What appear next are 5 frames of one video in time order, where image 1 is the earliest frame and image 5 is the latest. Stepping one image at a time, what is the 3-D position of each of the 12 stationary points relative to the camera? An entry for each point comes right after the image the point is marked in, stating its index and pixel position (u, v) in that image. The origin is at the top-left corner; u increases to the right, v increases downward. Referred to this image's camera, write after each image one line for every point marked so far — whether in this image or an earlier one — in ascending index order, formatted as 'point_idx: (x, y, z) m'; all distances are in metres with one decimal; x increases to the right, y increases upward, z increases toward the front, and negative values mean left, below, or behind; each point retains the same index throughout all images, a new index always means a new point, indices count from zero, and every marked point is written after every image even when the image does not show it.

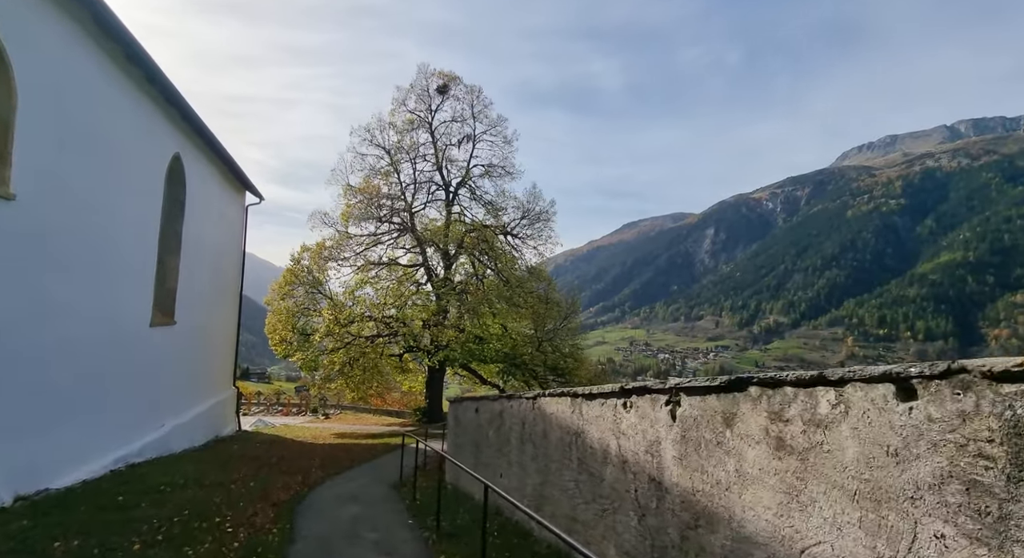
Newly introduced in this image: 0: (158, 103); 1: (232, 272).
0: (-7.6, +3.7, +12.3) m
1: (-9.5, +0.2, +19.4) m
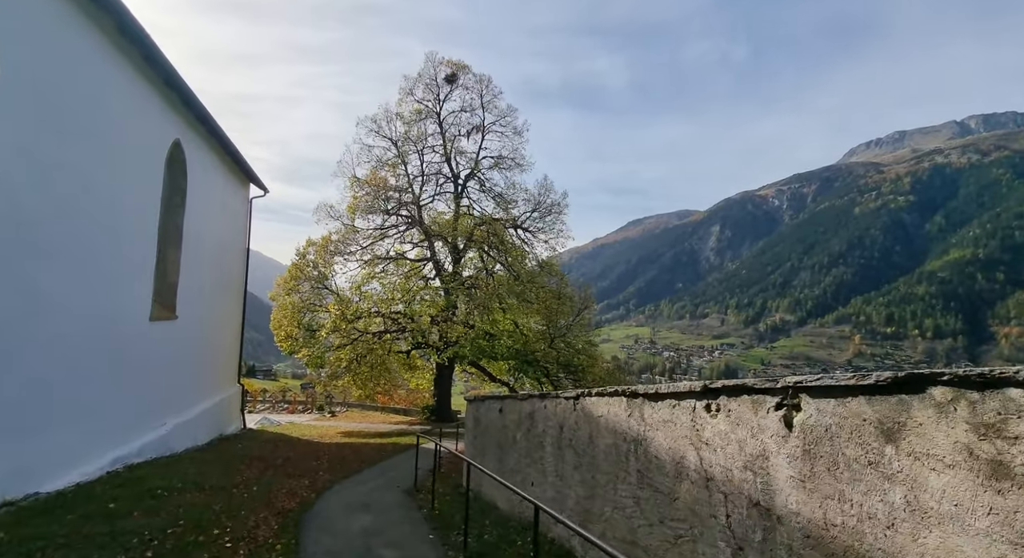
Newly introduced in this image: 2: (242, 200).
0: (-7.2, +3.9, +11.7) m
1: (-9.1, +0.4, +18.9) m
2: (-9.2, +2.7, +19.6) m
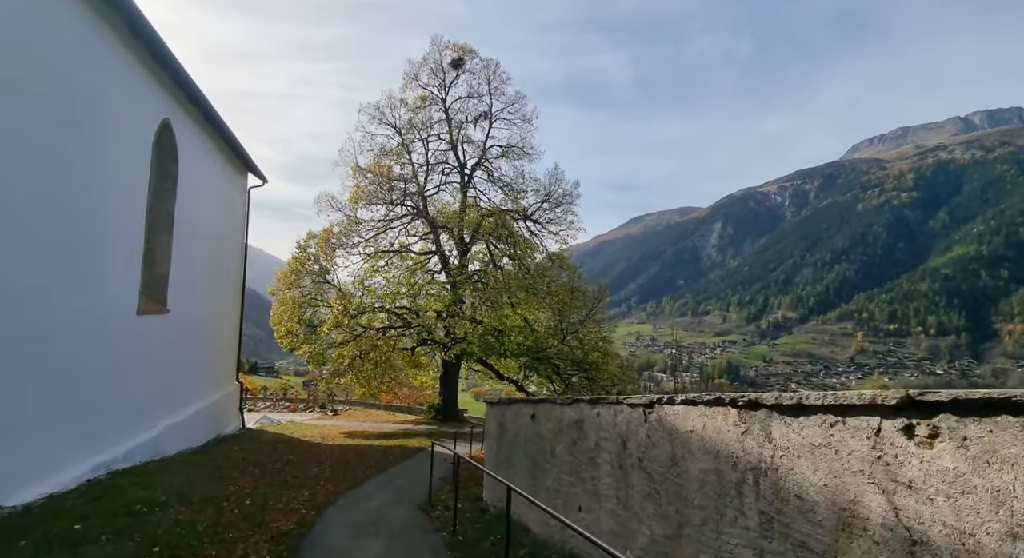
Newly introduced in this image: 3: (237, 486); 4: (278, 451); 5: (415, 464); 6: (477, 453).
0: (-6.9, +4.1, +10.8) m
1: (-8.7, +0.6, +18.0) m
2: (-8.8, +2.9, +18.7) m
3: (-3.8, -2.9, +8.0) m
4: (-5.0, -3.7, +12.3) m
5: (-1.8, -3.4, +10.6) m
6: (-0.7, -3.8, +12.3) m
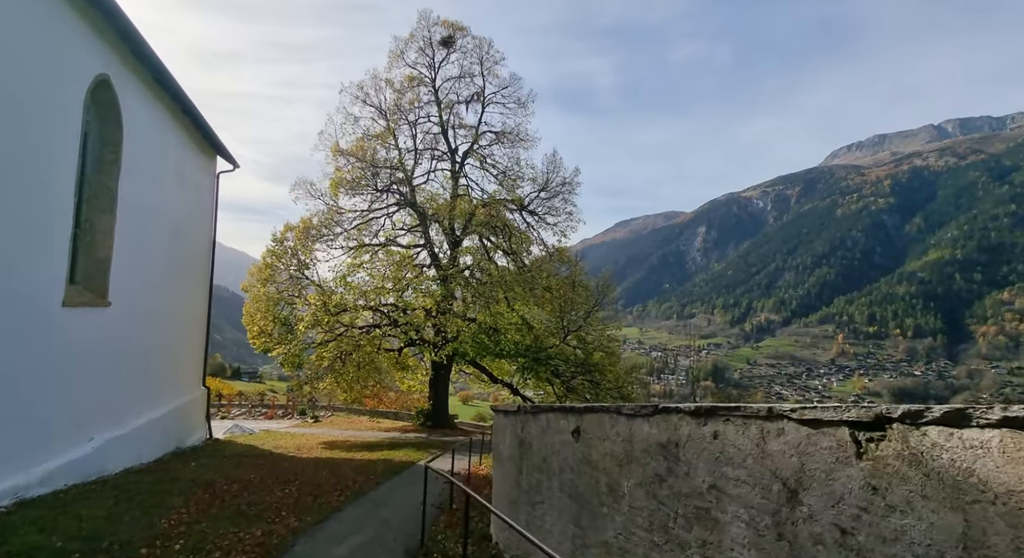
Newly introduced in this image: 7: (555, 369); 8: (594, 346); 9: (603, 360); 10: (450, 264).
0: (-6.8, +4.3, +9.0) m
1: (-8.8, +0.8, +16.1) m
2: (-8.9, +3.1, +16.8) m
3: (-3.7, -2.7, +6.3) m
4: (-4.9, -3.5, +10.5) m
5: (-1.7, -3.2, +8.9) m
6: (-0.7, -3.5, +10.6) m
7: (+1.4, -3.0, +18.9) m
8: (+2.8, -2.3, +19.7) m
9: (+3.1, -2.7, +19.4) m
10: (-2.1, +0.5, +19.4) m
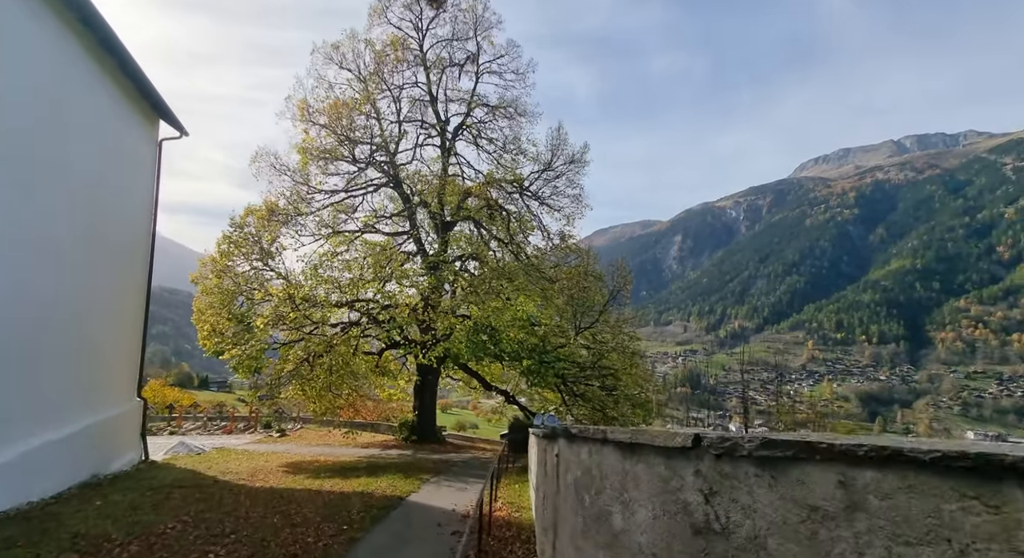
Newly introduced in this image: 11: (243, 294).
0: (-6.4, +4.7, +6.1) m
1: (-8.7, +1.1, +13.1) m
2: (-8.8, +3.4, +13.8) m
3: (-3.2, -2.2, +3.4) m
4: (-4.6, -3.1, +7.6) m
5: (-1.3, -2.8, +6.1) m
6: (-0.3, -3.1, +7.8) m
7: (+1.4, -2.7, +16.3) m
8: (+2.7, -2.0, +17.1) m
9: (+3.0, -2.5, +16.8) m
10: (-2.1, +0.8, +16.6) m
11: (-8.1, -0.5, +17.4) m
